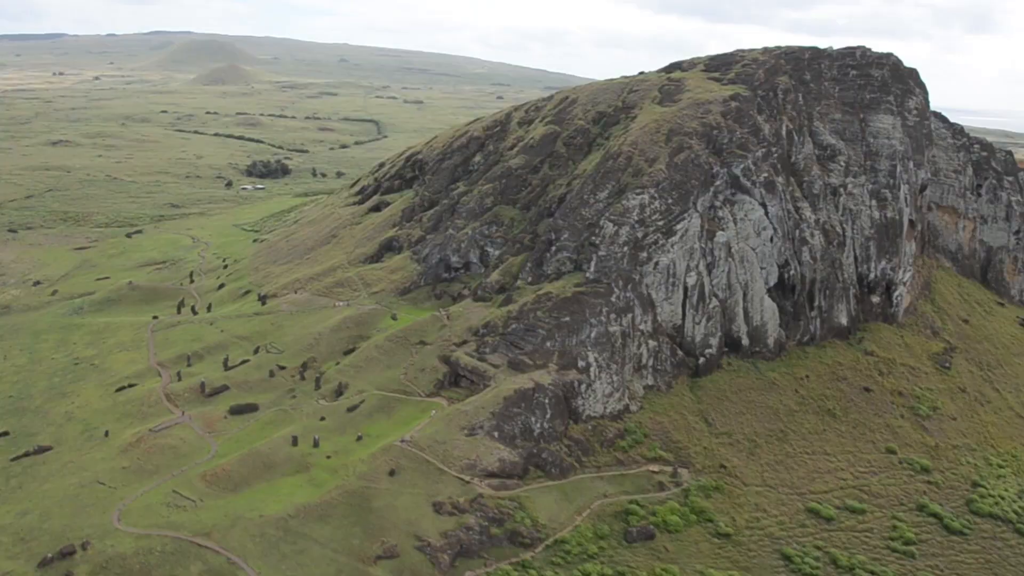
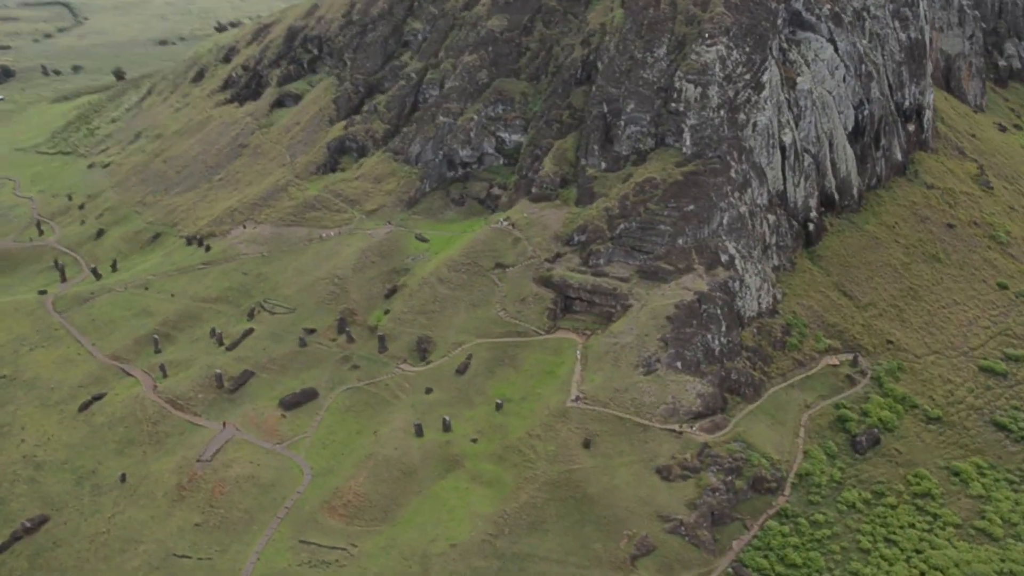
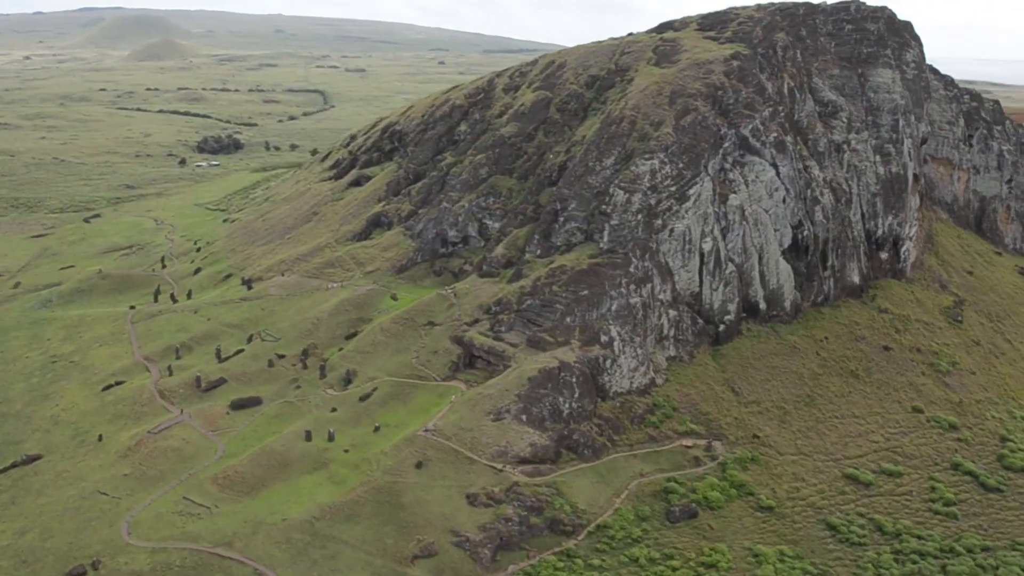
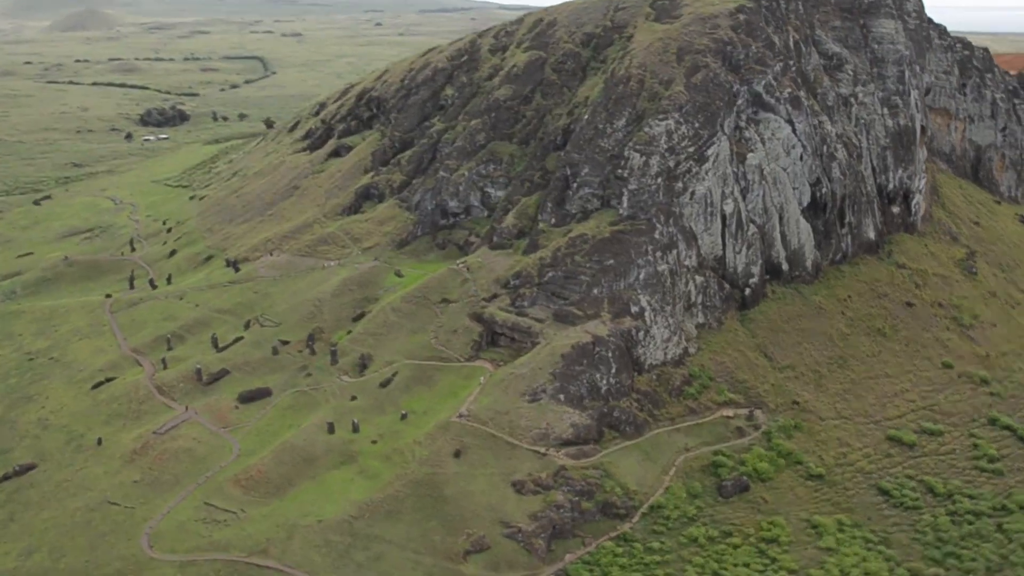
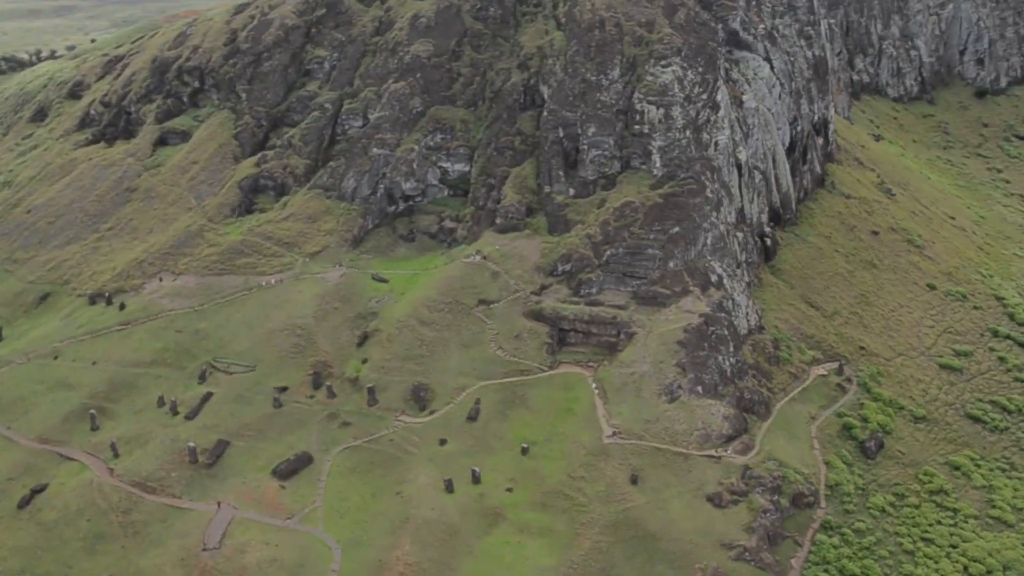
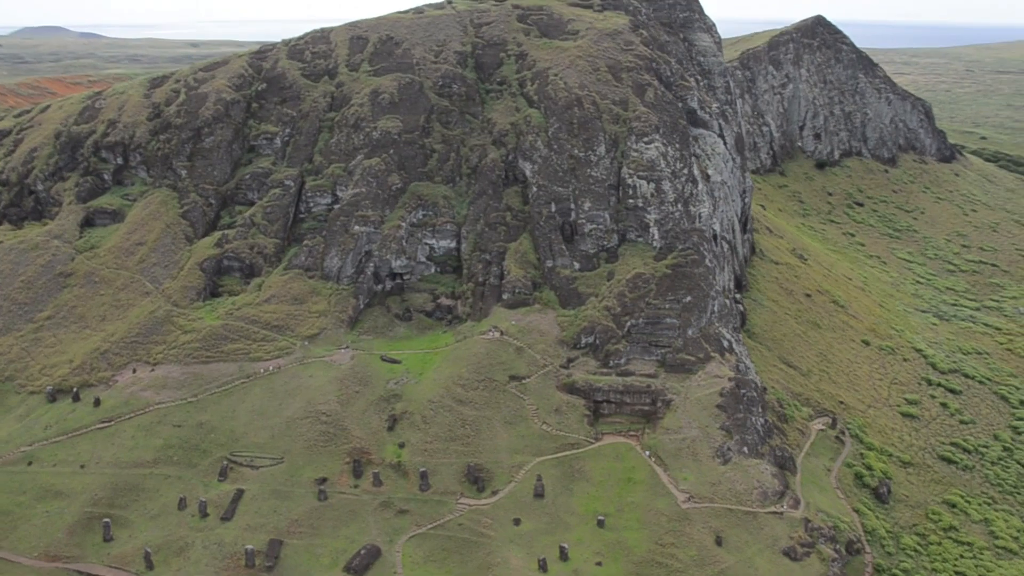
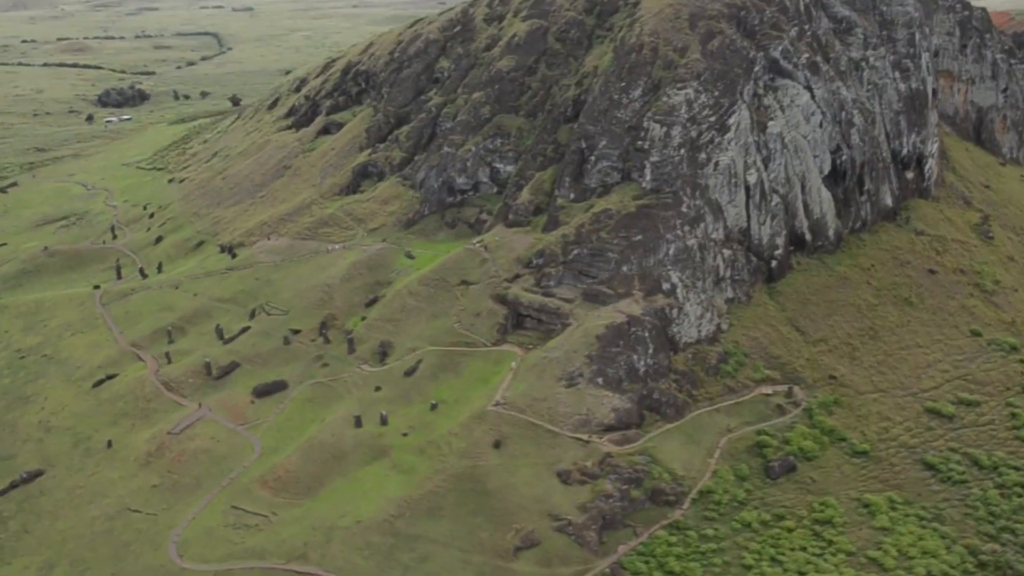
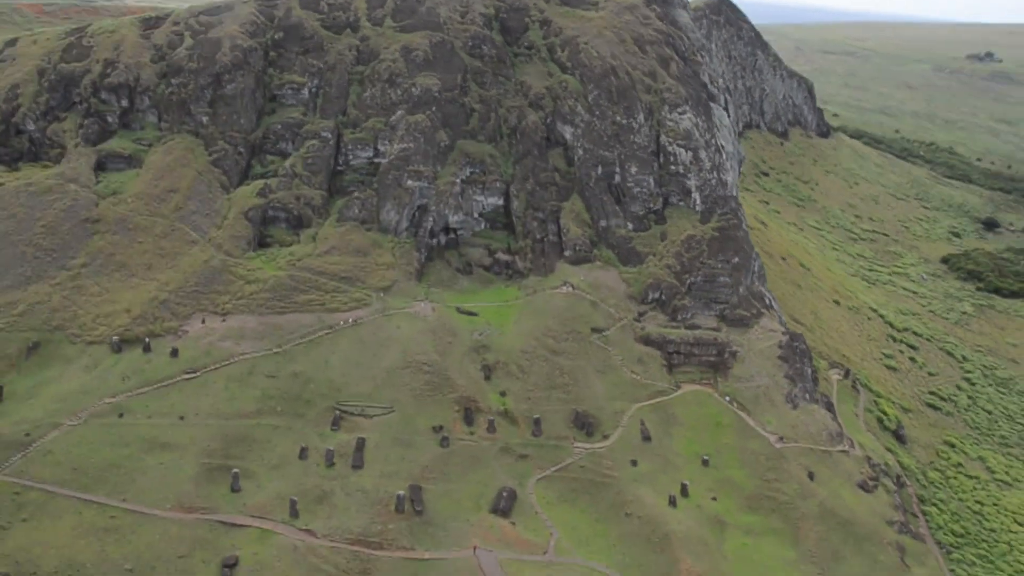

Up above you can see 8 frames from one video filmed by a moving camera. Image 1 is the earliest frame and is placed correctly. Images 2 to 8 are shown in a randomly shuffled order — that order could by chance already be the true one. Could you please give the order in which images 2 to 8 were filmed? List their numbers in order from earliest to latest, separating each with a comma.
3, 4, 7, 2, 5, 6, 8
